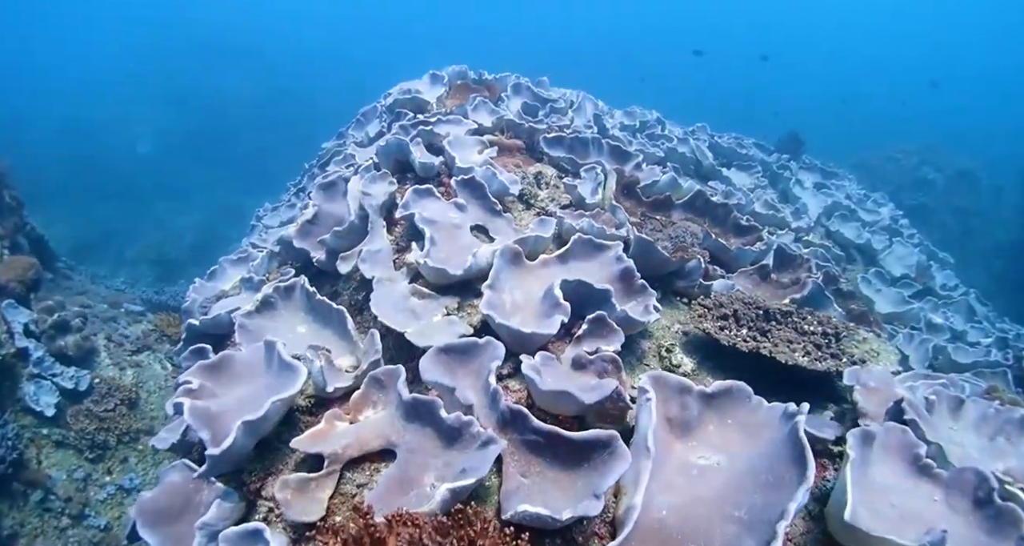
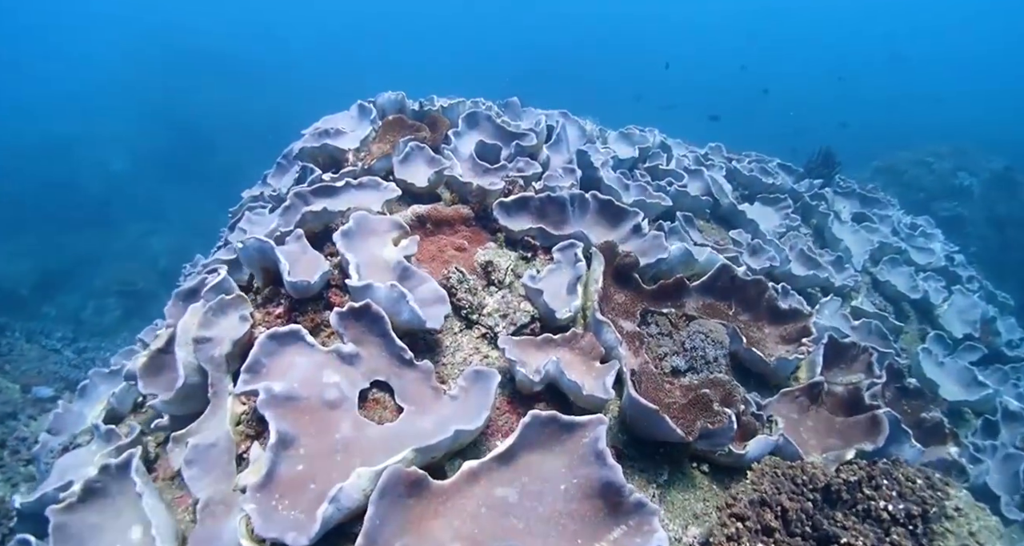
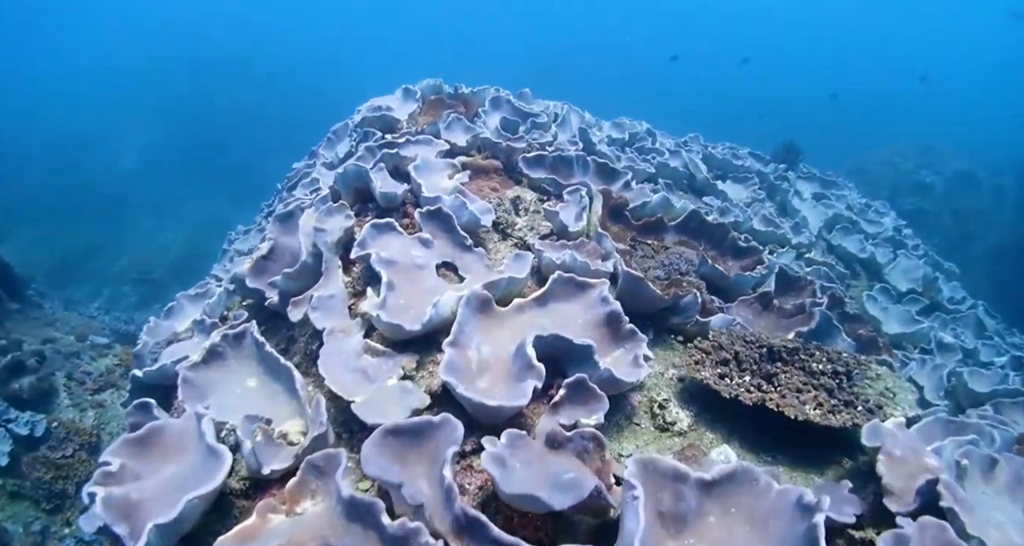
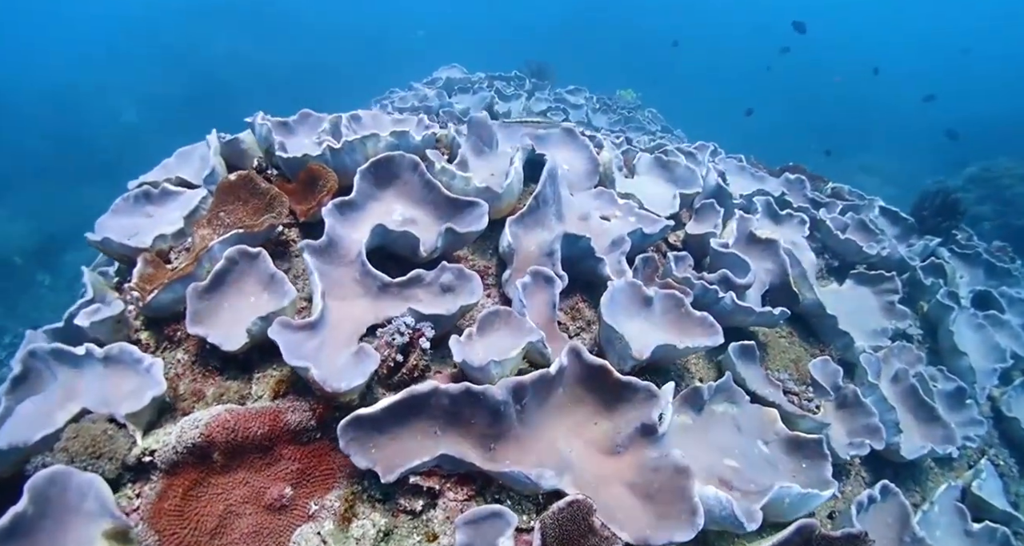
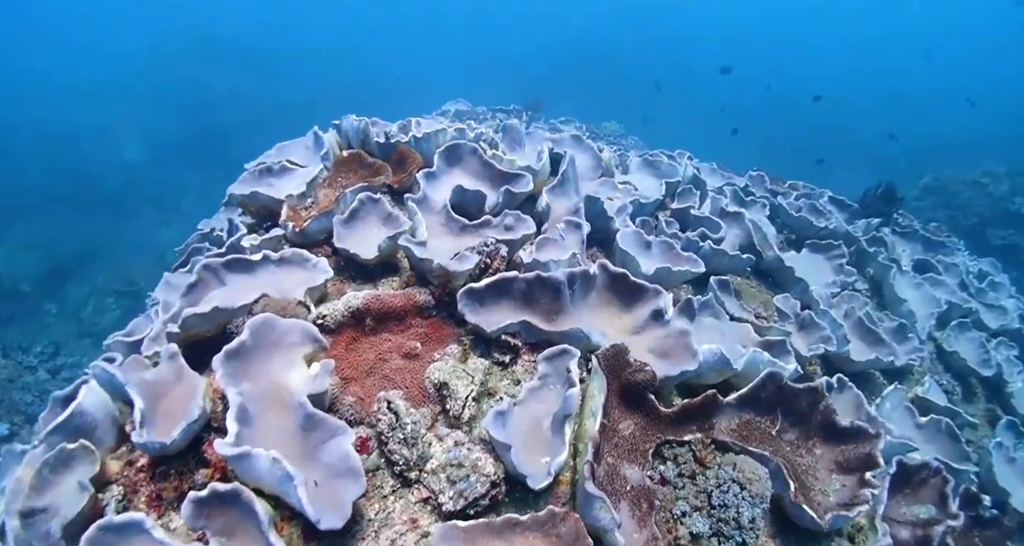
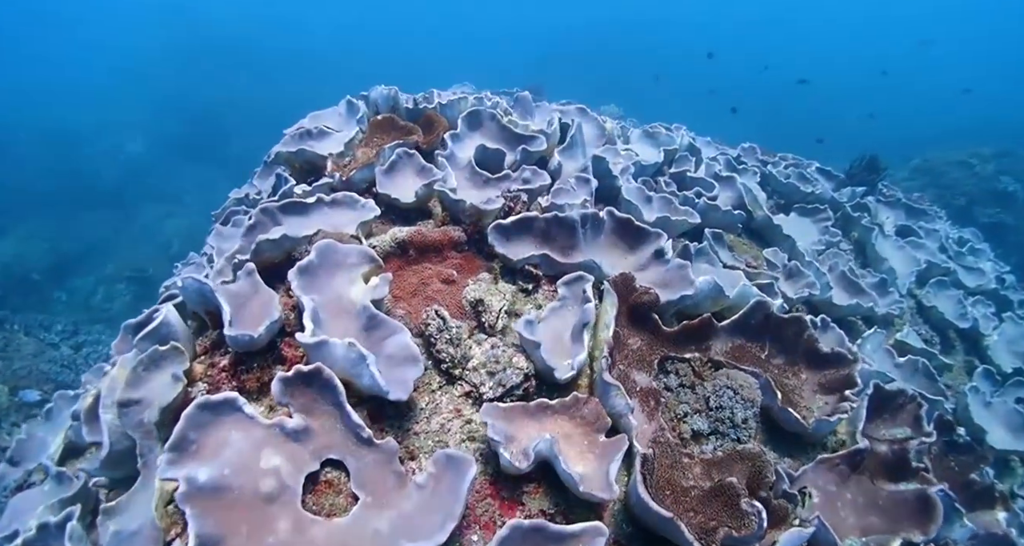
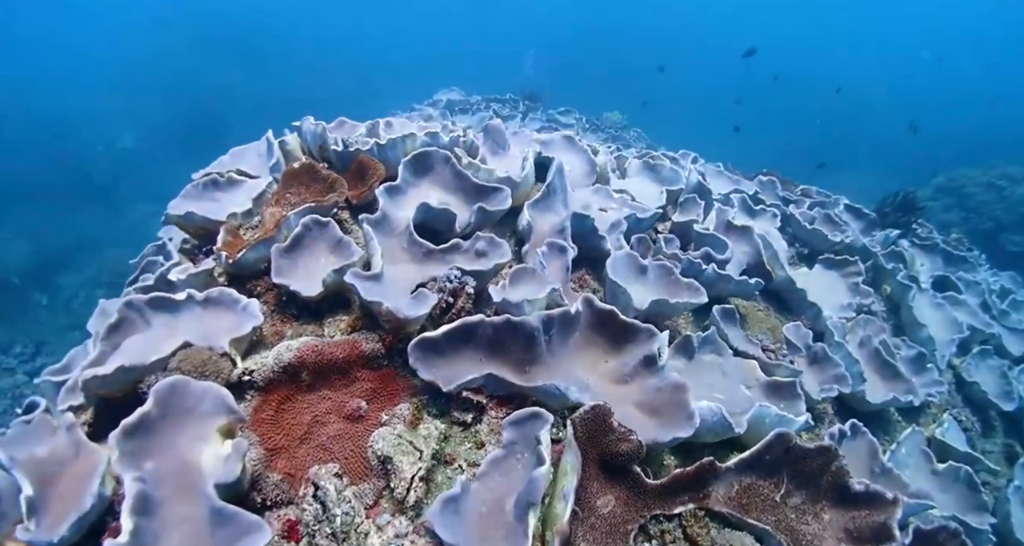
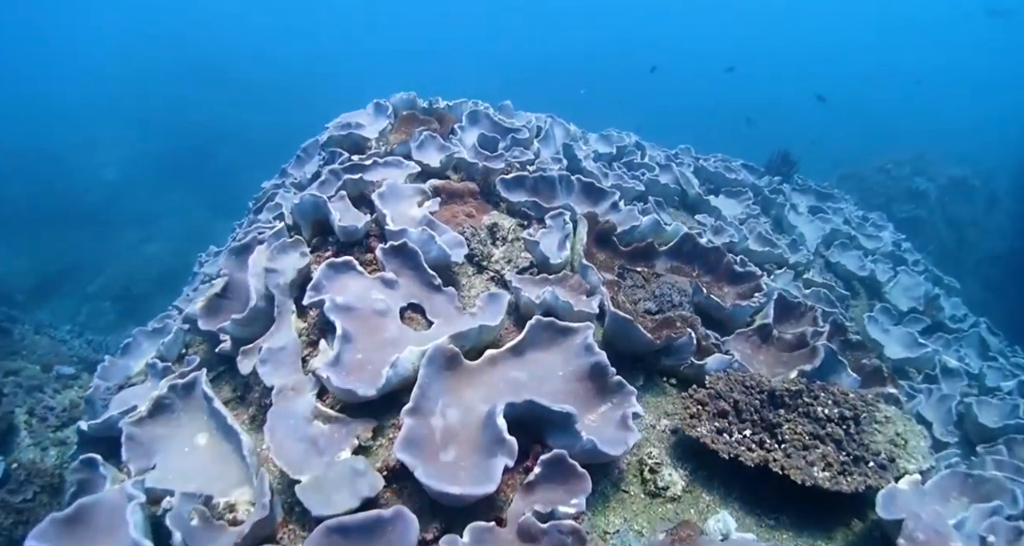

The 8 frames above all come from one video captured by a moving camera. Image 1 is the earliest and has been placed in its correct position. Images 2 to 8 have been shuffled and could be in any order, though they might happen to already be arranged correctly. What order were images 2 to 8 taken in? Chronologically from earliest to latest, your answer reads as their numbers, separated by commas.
3, 8, 2, 6, 5, 7, 4
